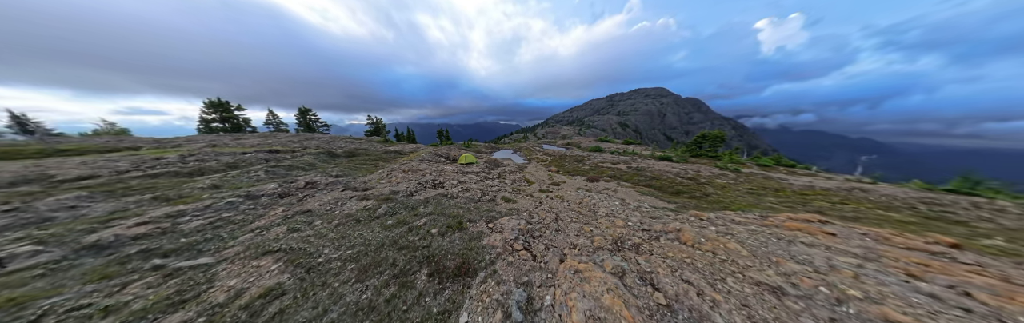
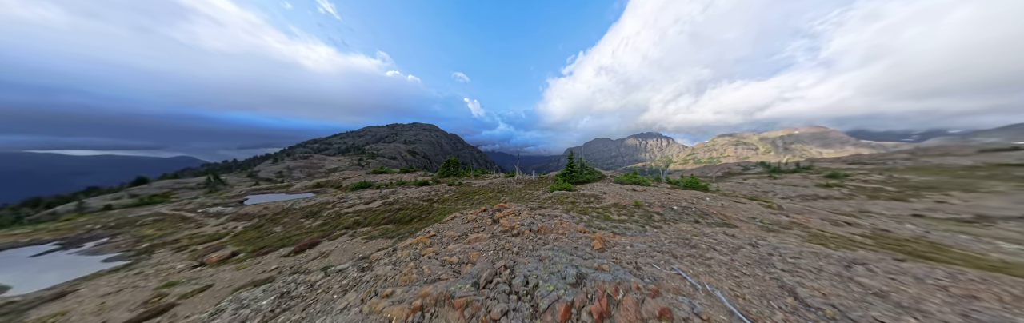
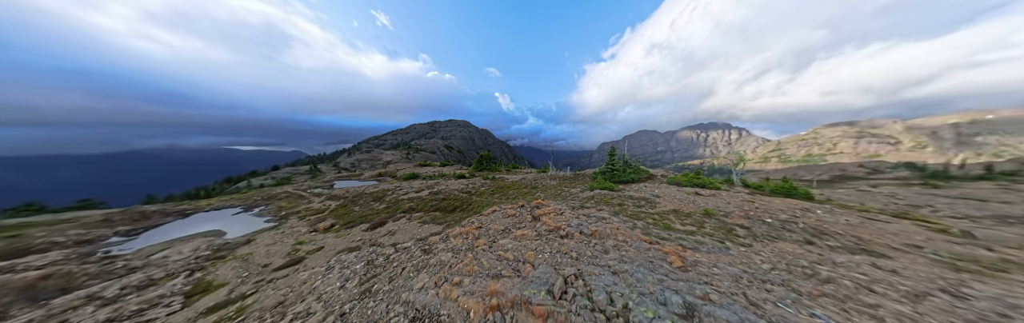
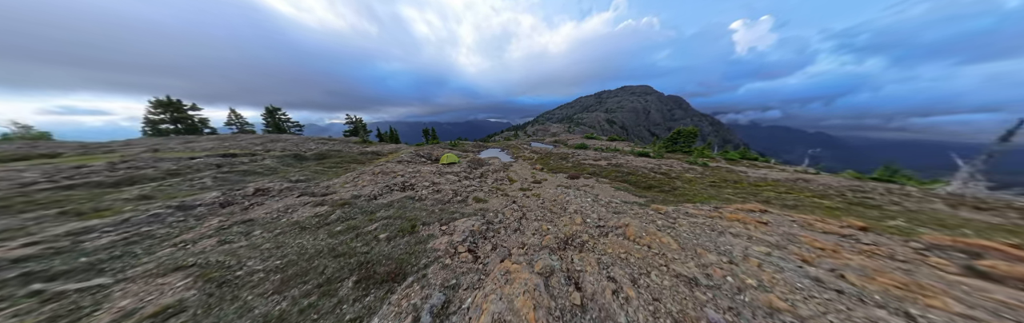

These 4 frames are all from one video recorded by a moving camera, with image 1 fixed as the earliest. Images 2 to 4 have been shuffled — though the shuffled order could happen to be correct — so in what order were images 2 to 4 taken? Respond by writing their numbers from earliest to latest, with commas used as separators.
4, 3, 2
